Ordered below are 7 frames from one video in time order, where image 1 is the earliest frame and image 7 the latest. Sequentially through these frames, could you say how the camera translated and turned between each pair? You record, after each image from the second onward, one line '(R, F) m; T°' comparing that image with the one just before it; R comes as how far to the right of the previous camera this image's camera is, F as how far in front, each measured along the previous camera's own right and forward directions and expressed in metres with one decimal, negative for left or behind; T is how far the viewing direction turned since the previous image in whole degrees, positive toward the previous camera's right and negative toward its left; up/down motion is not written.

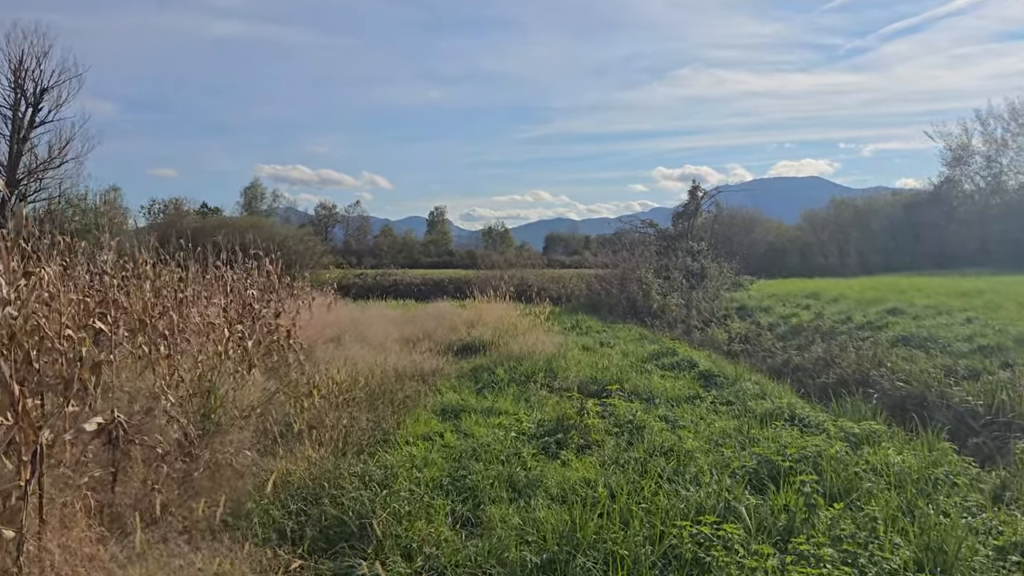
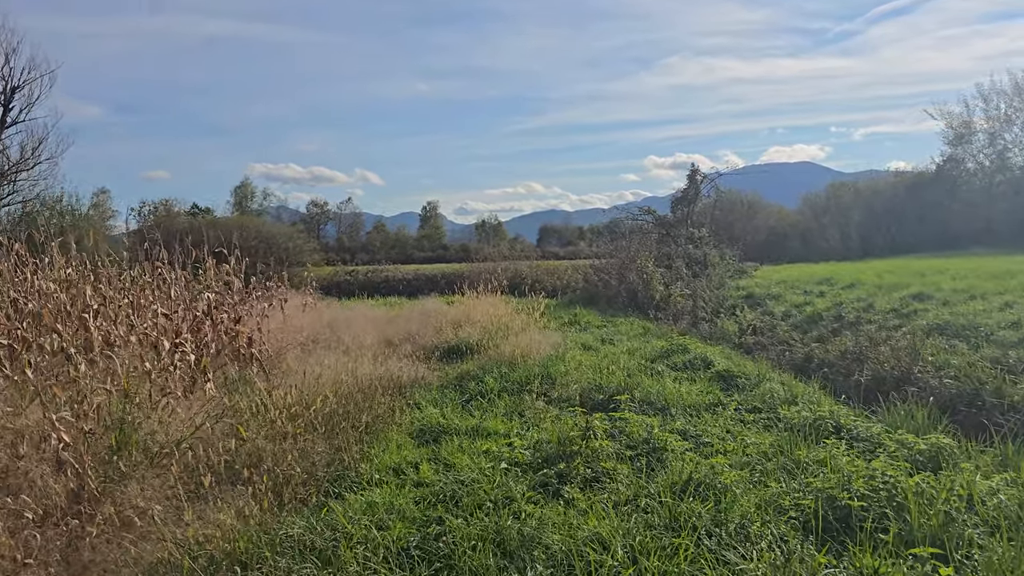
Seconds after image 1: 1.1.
(0.0, +0.9) m; 0°
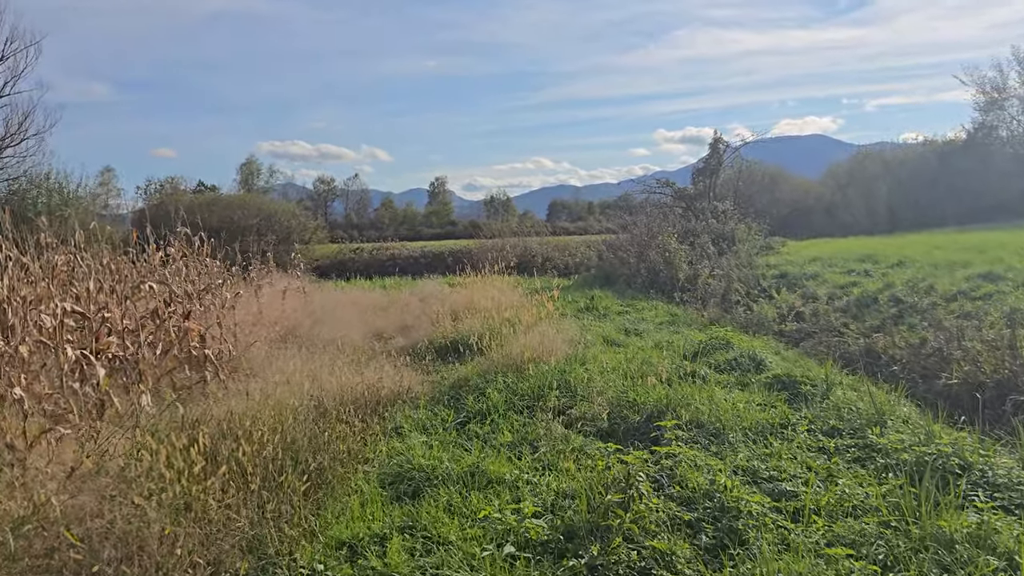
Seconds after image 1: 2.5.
(0.0, +1.3) m; -1°
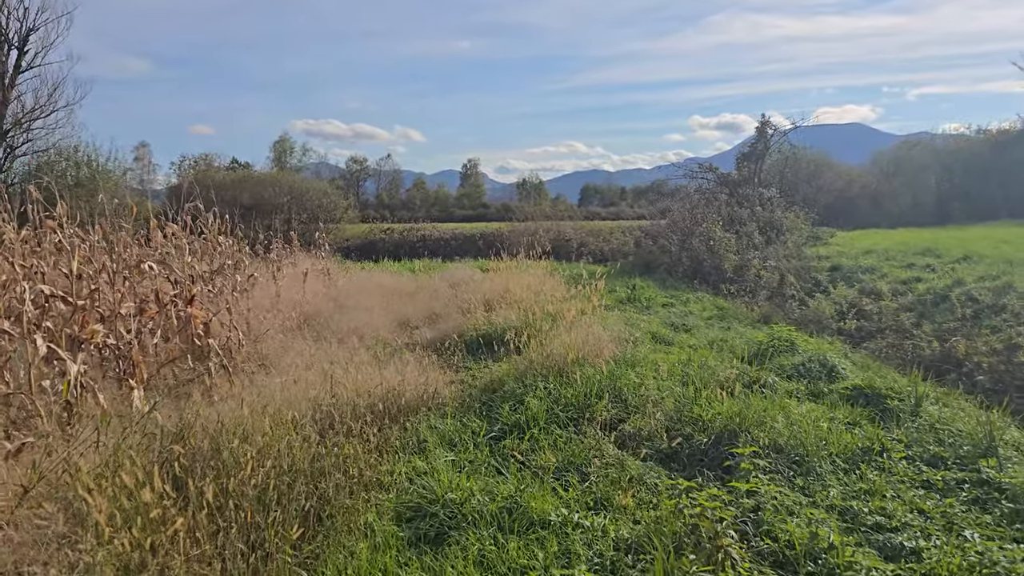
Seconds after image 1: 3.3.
(-0.1, +0.7) m; -2°
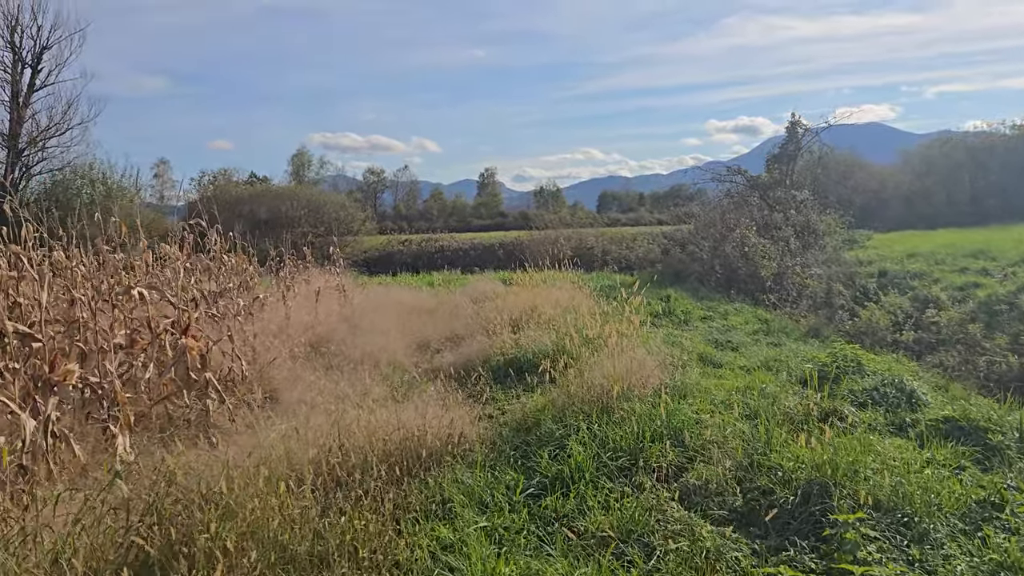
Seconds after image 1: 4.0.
(-0.1, +0.6) m; -1°
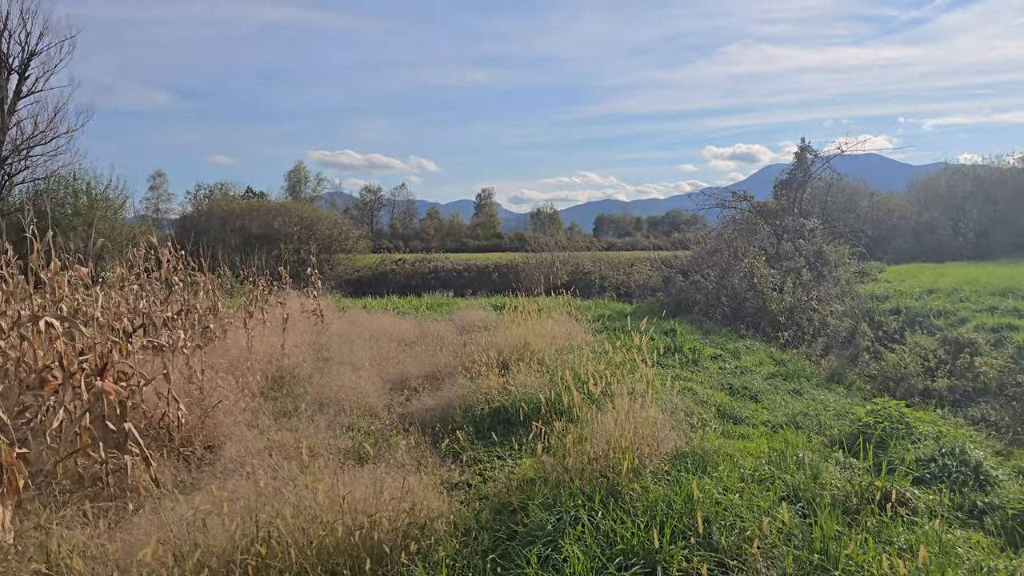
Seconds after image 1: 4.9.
(0.0, +0.8) m; 0°
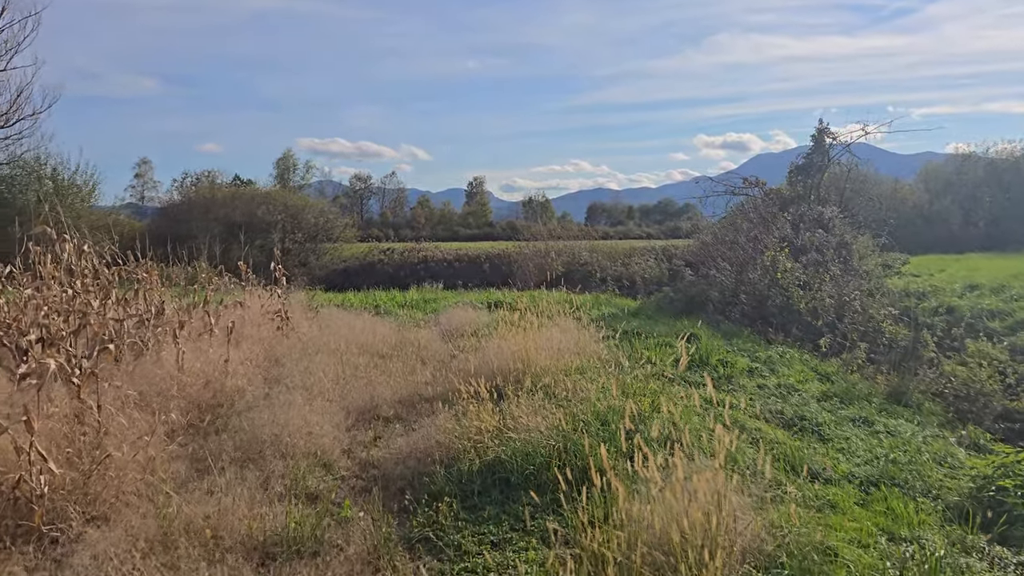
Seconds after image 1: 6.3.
(0.0, +1.3) m; +1°
